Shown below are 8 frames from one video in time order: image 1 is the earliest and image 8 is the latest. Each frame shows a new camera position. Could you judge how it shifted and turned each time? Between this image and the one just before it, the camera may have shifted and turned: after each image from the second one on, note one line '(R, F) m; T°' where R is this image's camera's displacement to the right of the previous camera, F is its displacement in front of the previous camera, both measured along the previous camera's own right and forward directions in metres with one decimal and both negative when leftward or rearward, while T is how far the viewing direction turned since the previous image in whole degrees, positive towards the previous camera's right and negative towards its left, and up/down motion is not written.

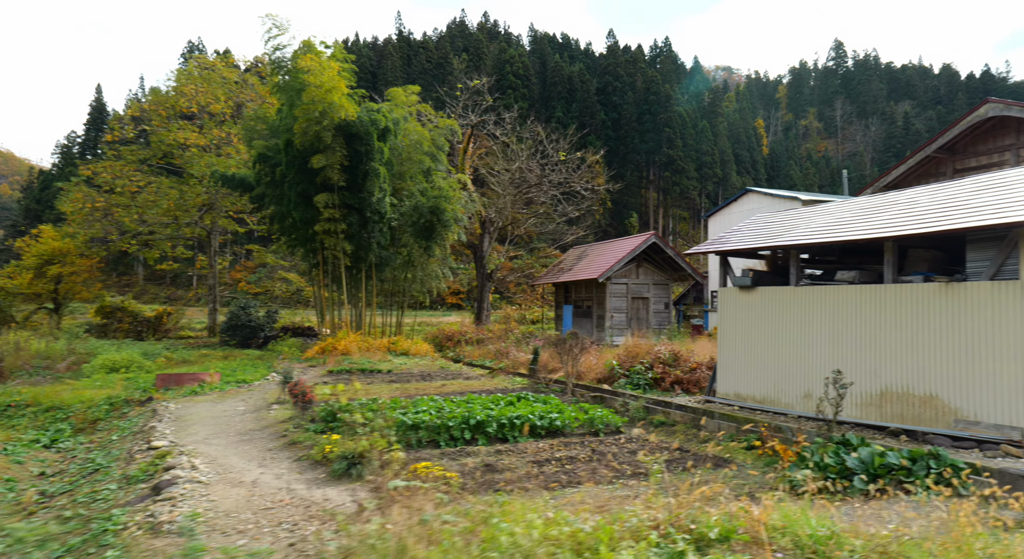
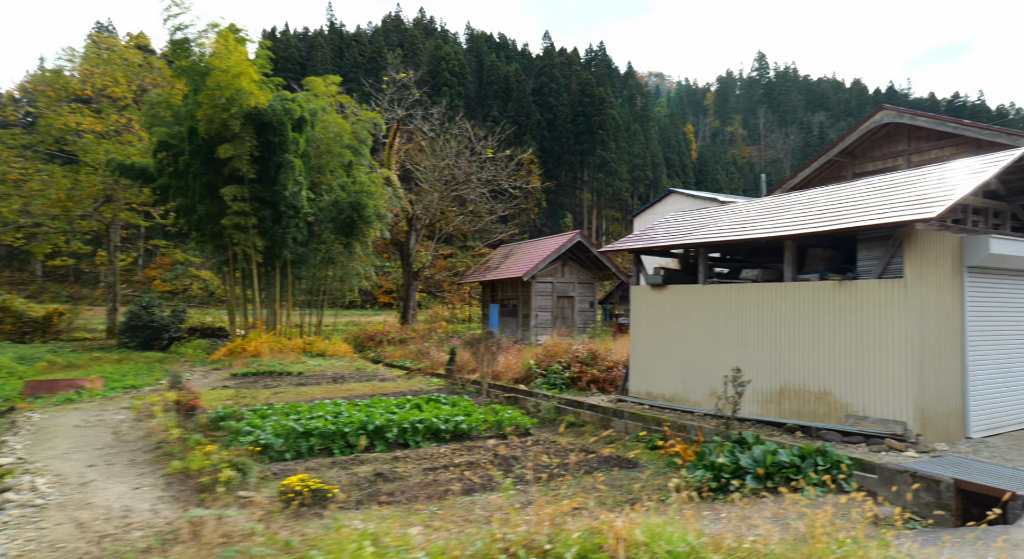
(+0.3, +0.2) m; +6°
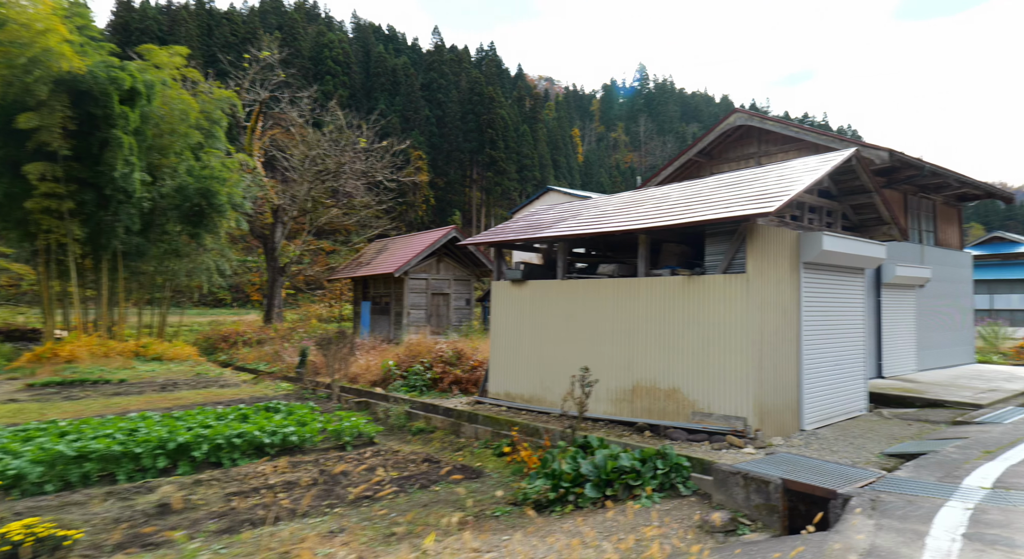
(+0.5, +0.5) m; +10°
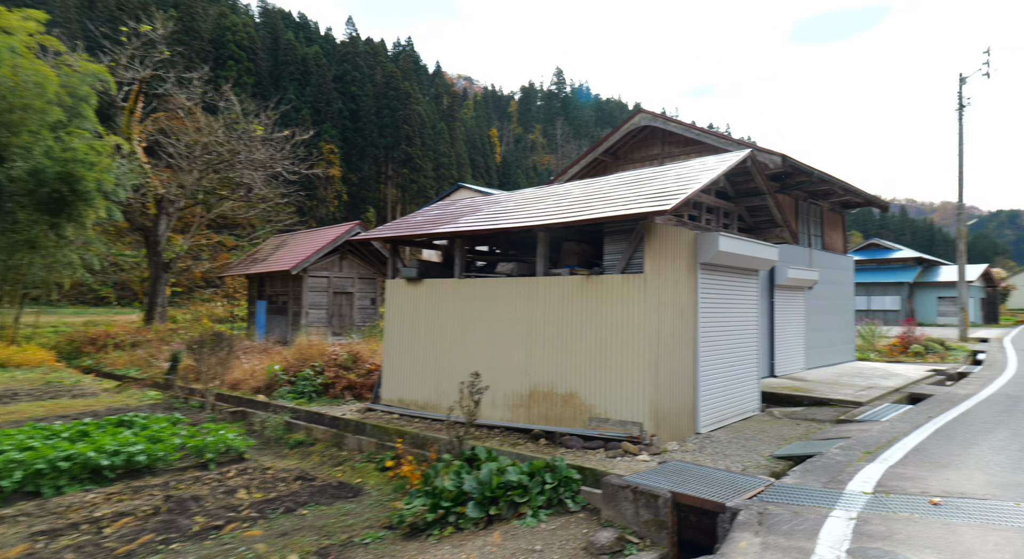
(+0.3, +0.4) m; +8°
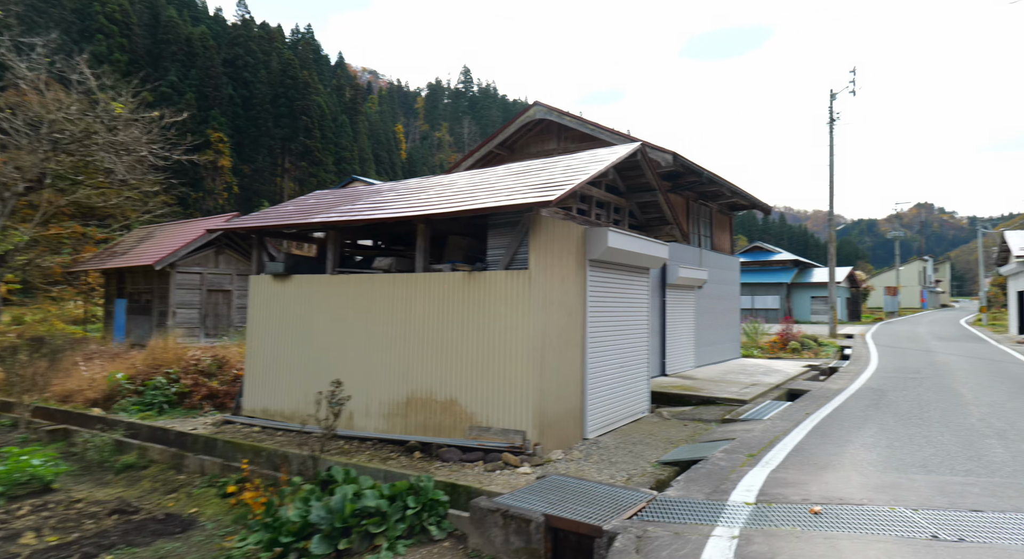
(+0.3, +0.5) m; +9°
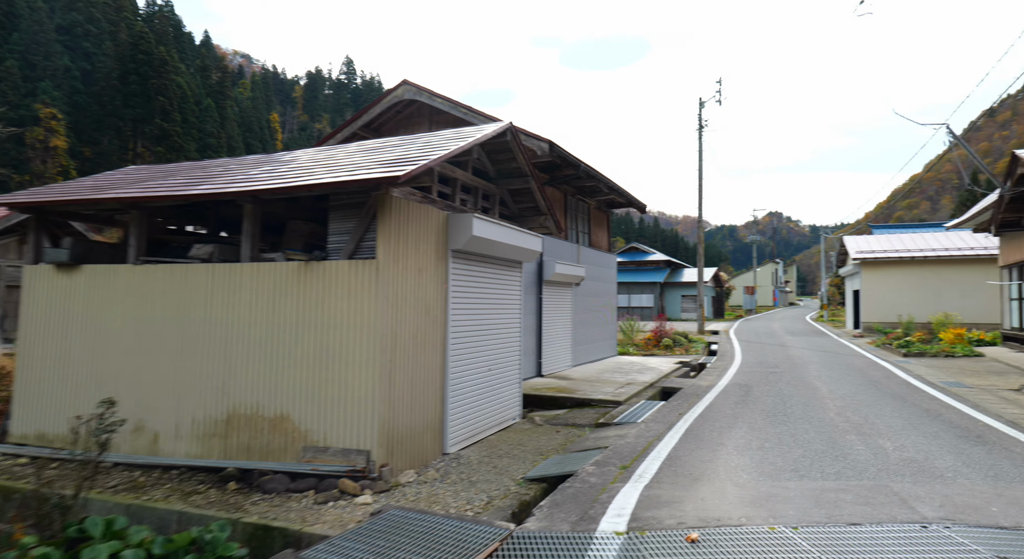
(+0.3, +0.8) m; +10°
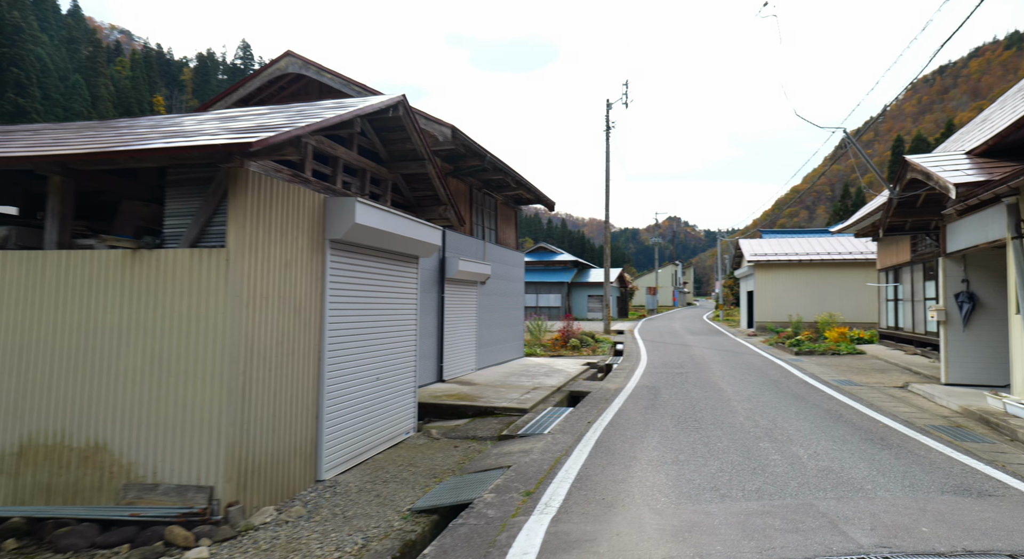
(+0.2, +0.8) m; +8°
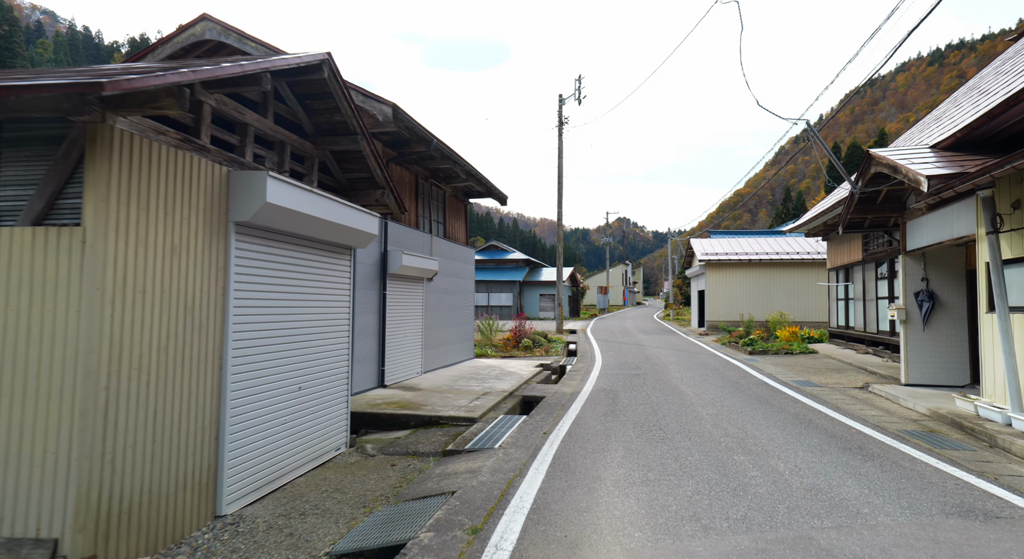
(0.0, +0.8) m; +4°
